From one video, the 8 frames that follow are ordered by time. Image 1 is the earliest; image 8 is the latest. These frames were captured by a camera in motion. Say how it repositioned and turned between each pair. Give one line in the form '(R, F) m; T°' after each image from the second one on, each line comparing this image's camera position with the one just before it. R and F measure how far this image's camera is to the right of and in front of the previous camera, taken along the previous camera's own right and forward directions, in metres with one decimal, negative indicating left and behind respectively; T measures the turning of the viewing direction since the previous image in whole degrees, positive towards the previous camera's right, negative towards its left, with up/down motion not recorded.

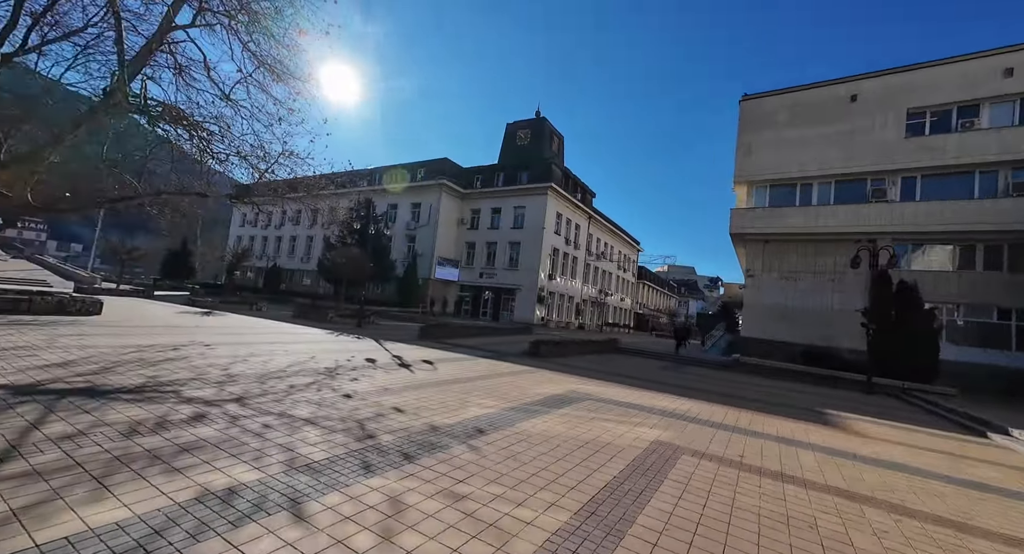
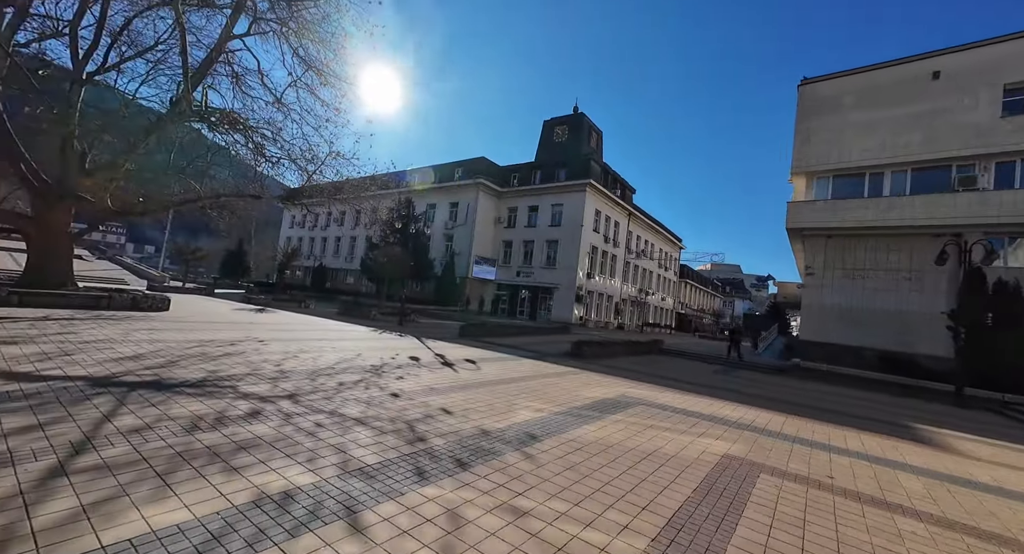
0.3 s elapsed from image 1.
(-0.2, +0.2) m; -5°
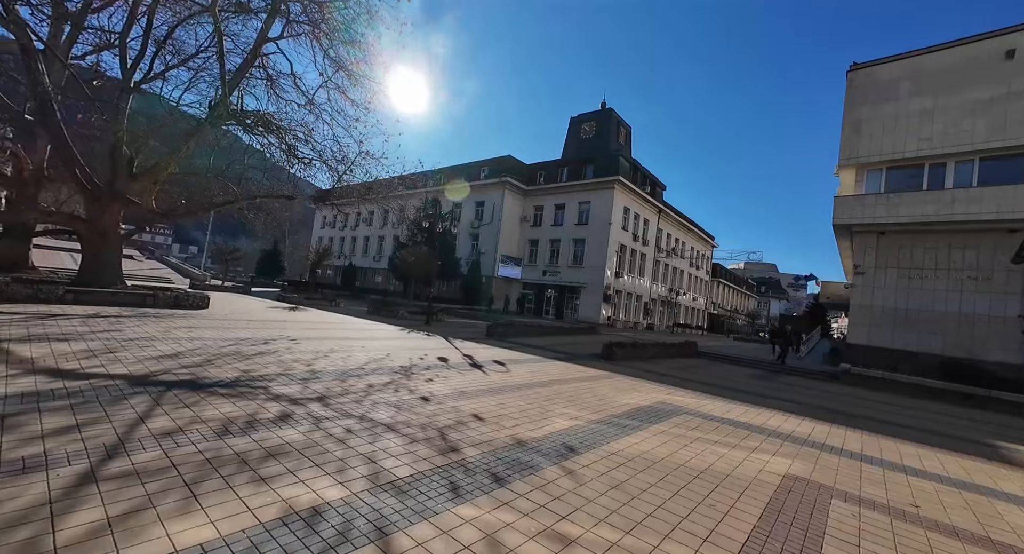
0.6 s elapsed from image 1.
(-0.1, +0.2) m; -3°
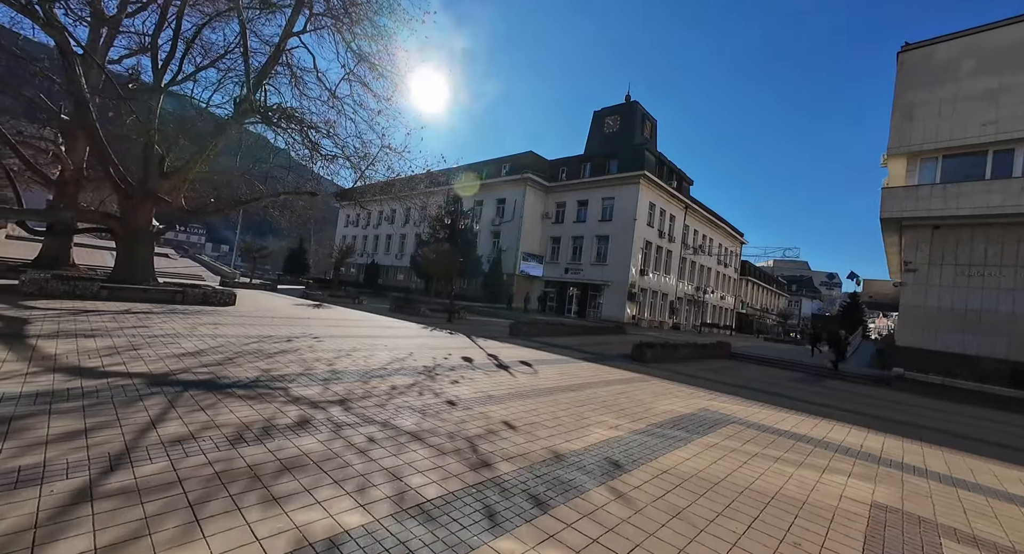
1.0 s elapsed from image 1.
(-0.1, +0.4) m; -3°
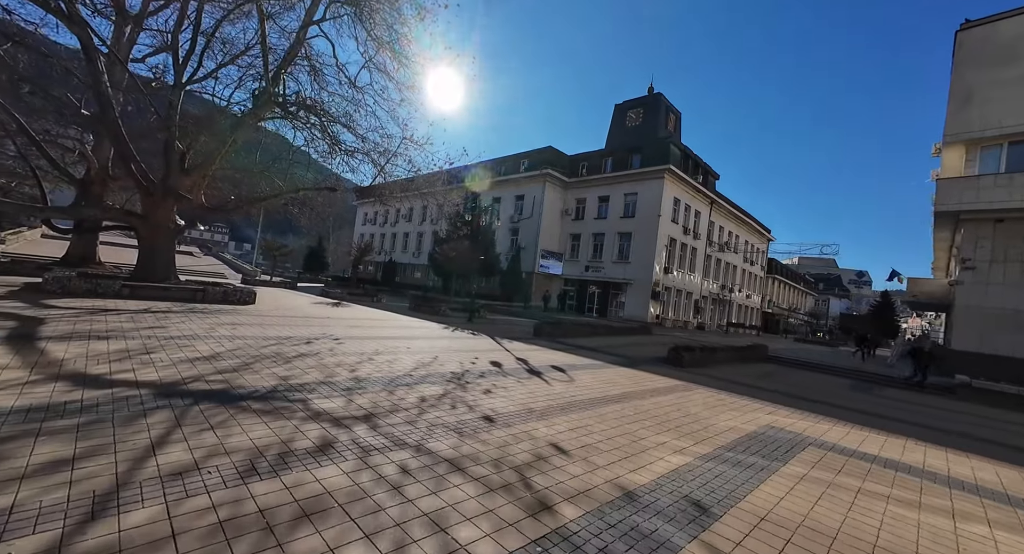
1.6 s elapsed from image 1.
(-0.3, +0.6) m; -2°
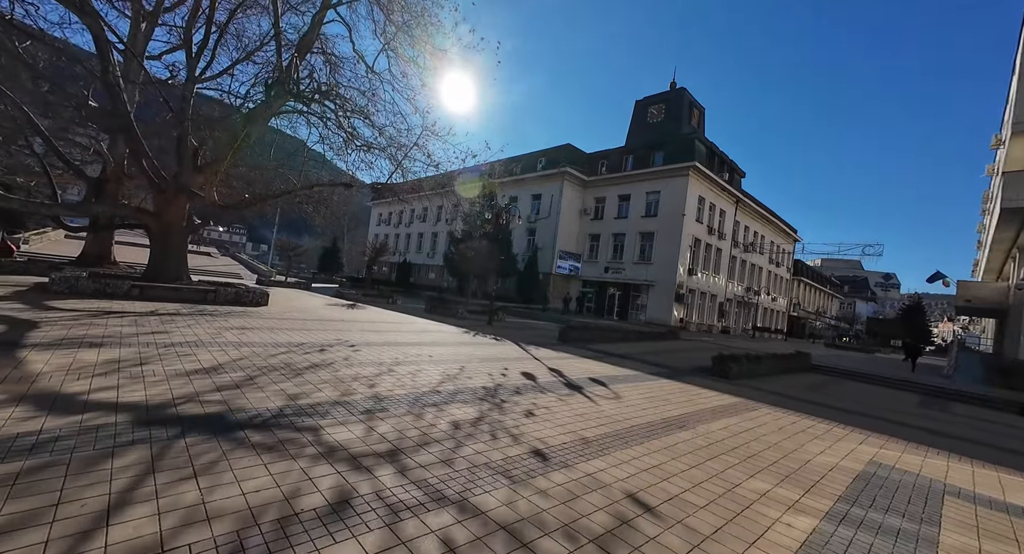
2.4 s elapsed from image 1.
(-0.4, +0.8) m; -2°
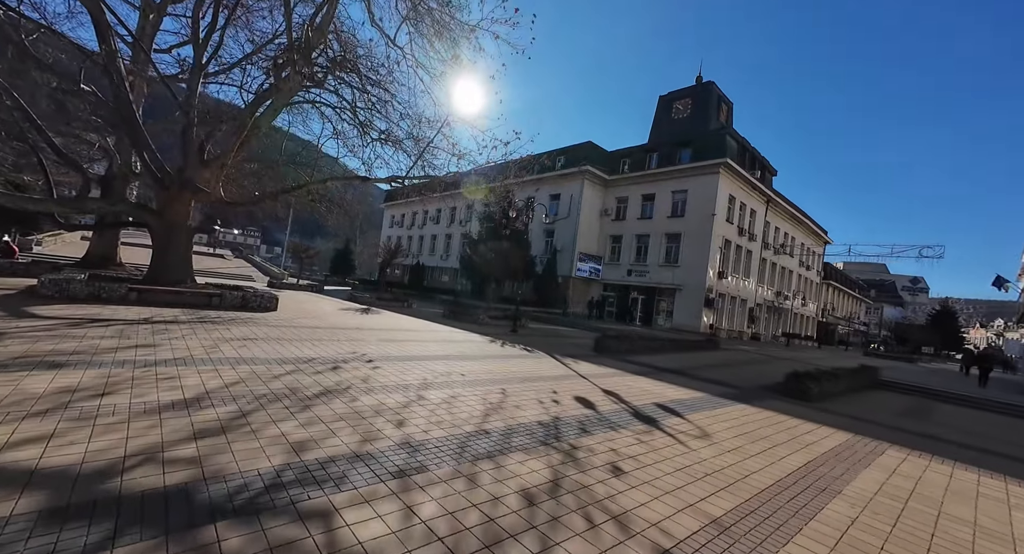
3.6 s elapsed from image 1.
(-0.6, +1.3) m; -1°
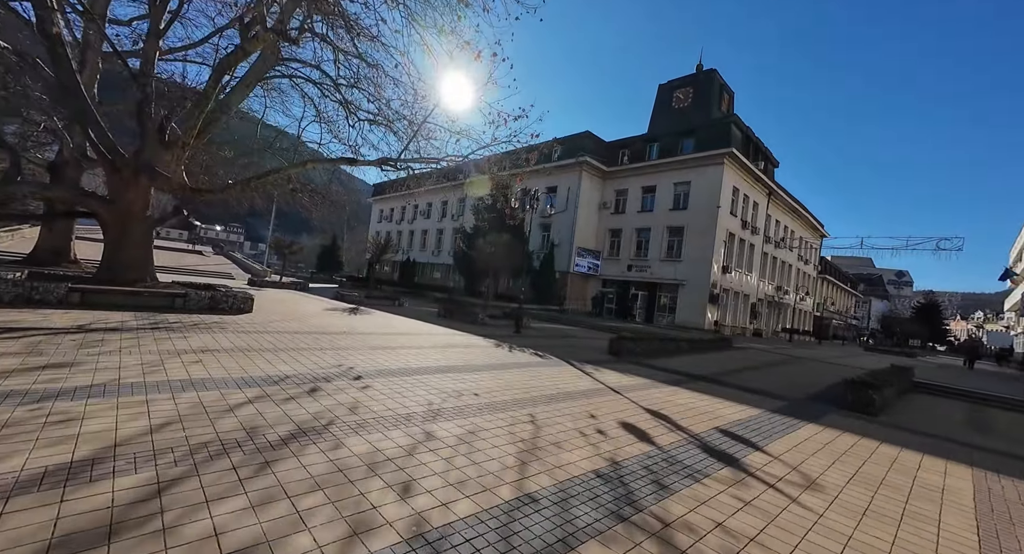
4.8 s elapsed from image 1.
(-0.5, +1.4) m; +1°
